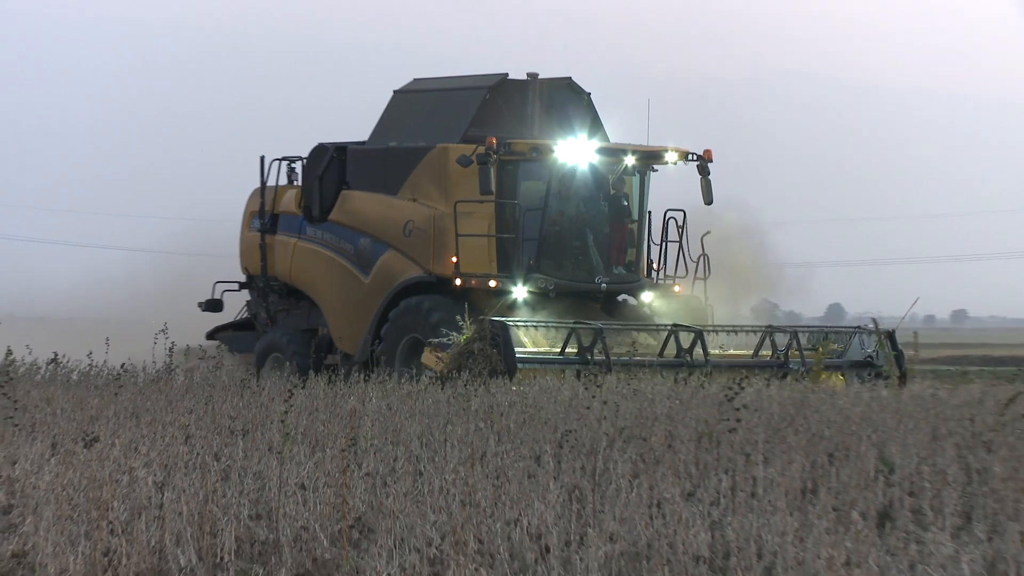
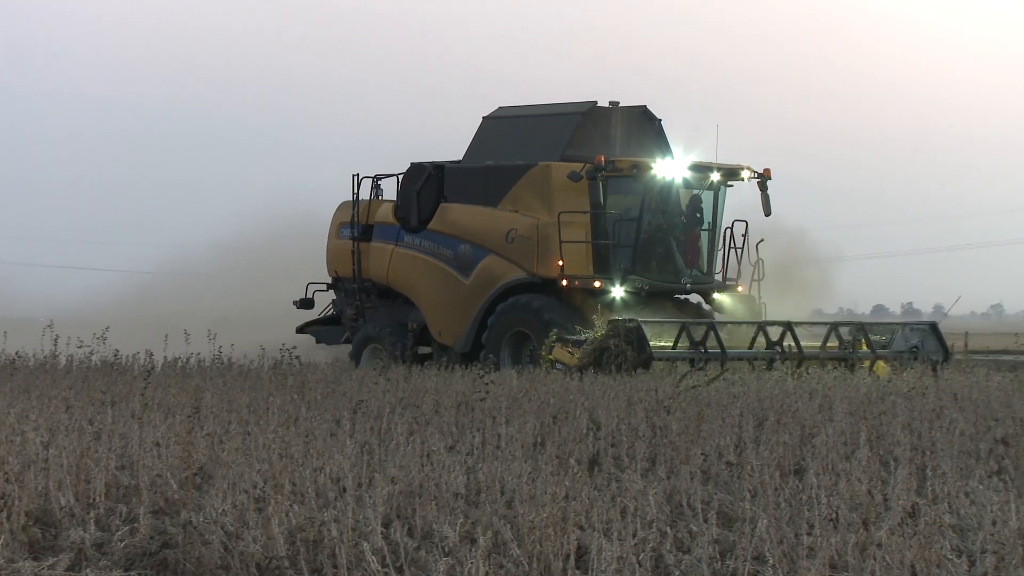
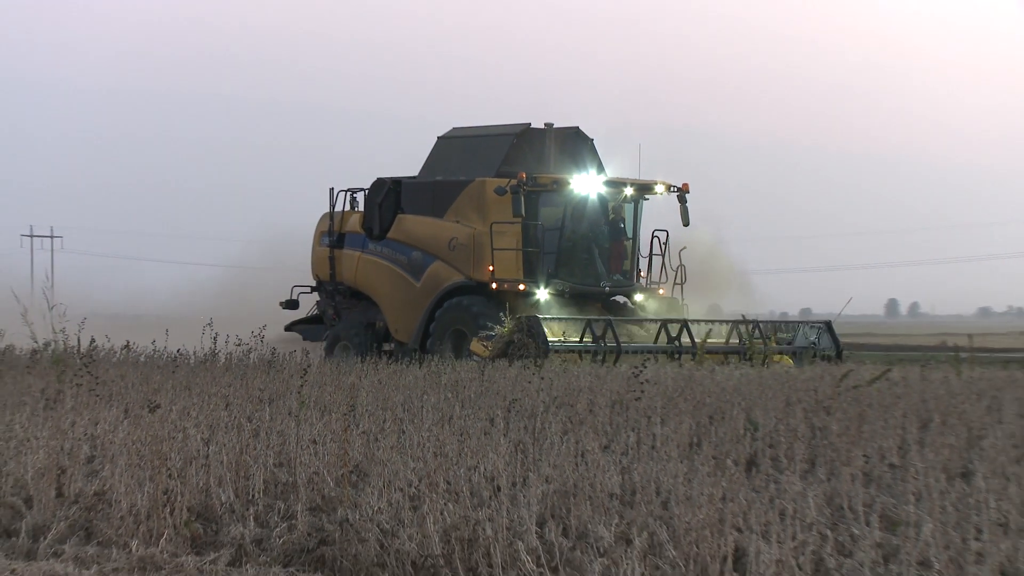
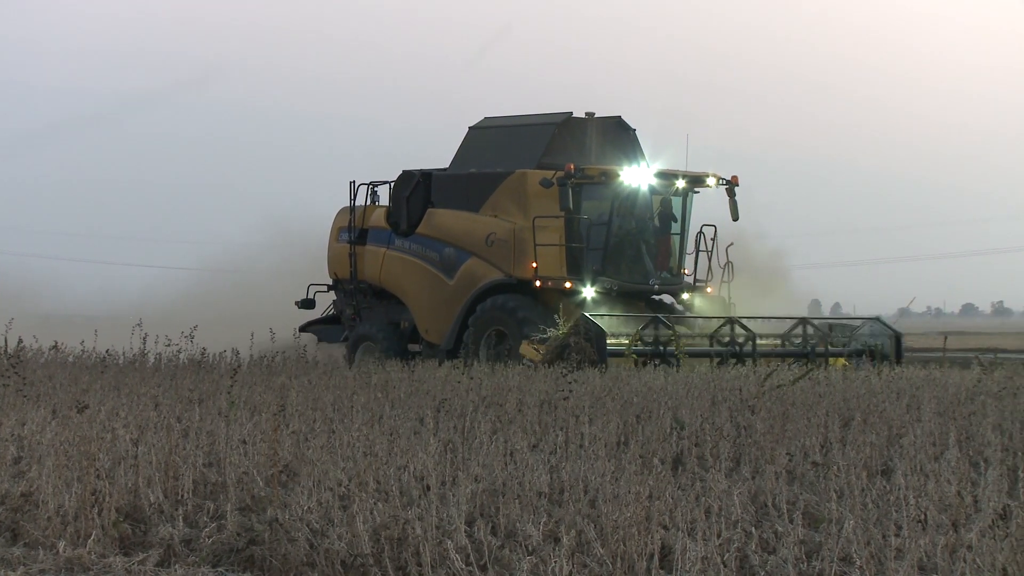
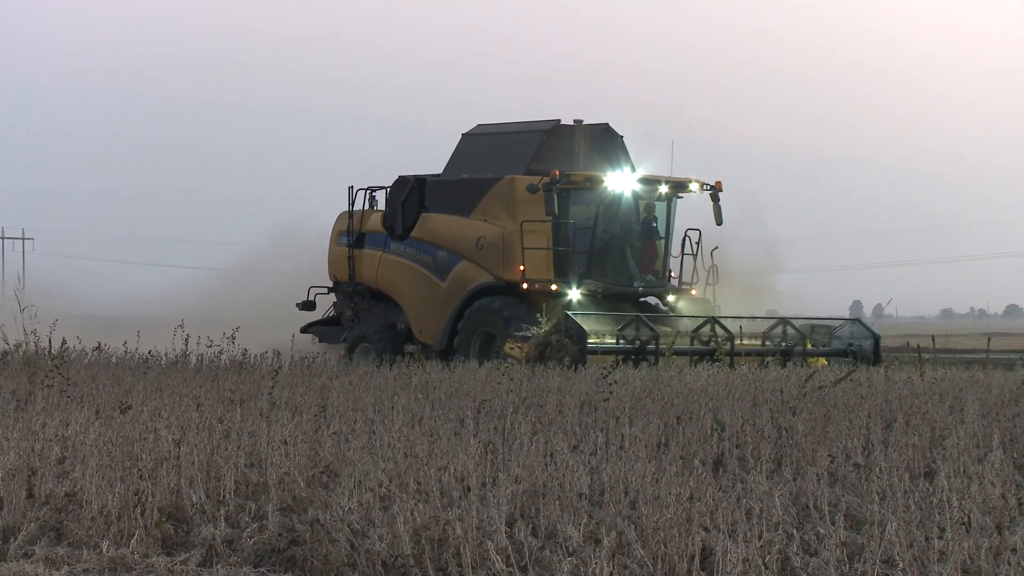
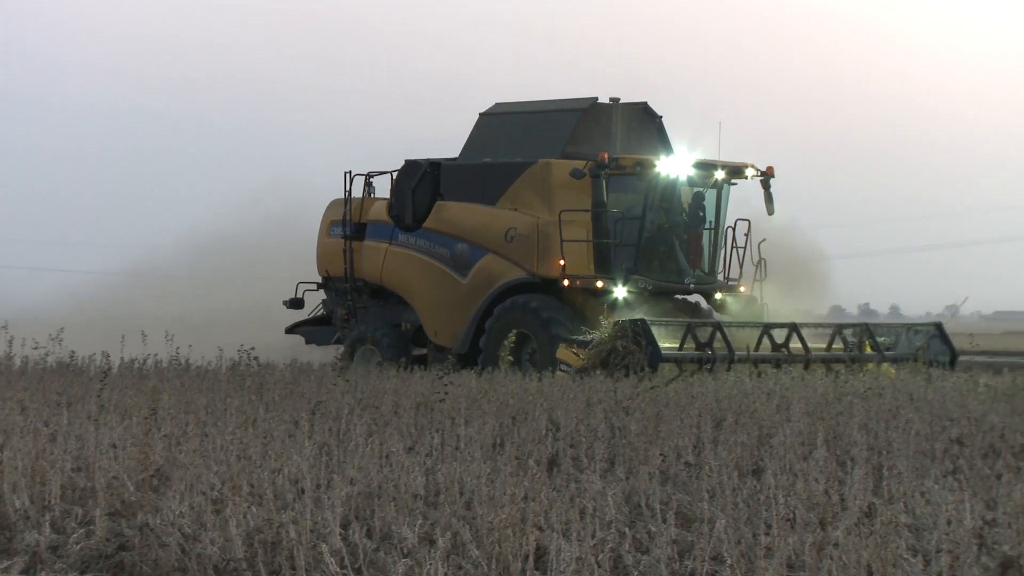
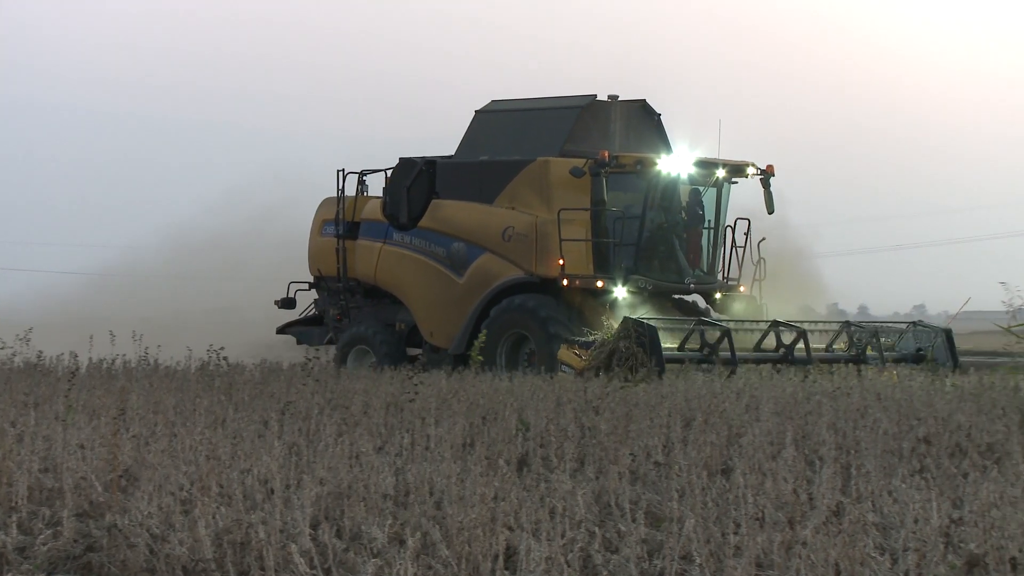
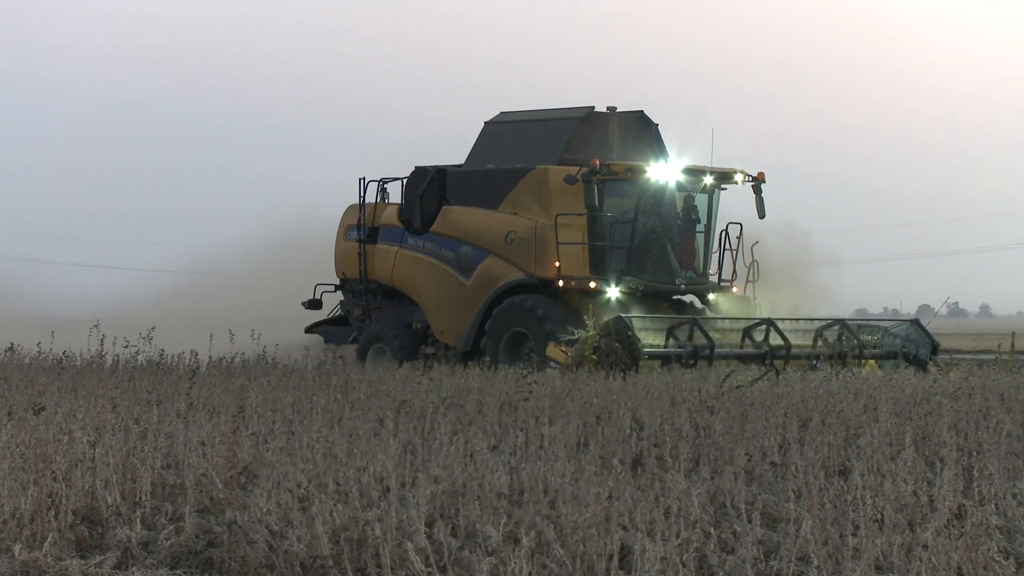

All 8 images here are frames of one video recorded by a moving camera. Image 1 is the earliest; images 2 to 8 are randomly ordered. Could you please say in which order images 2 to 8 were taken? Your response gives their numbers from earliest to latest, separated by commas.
3, 5, 4, 8, 2, 6, 7
